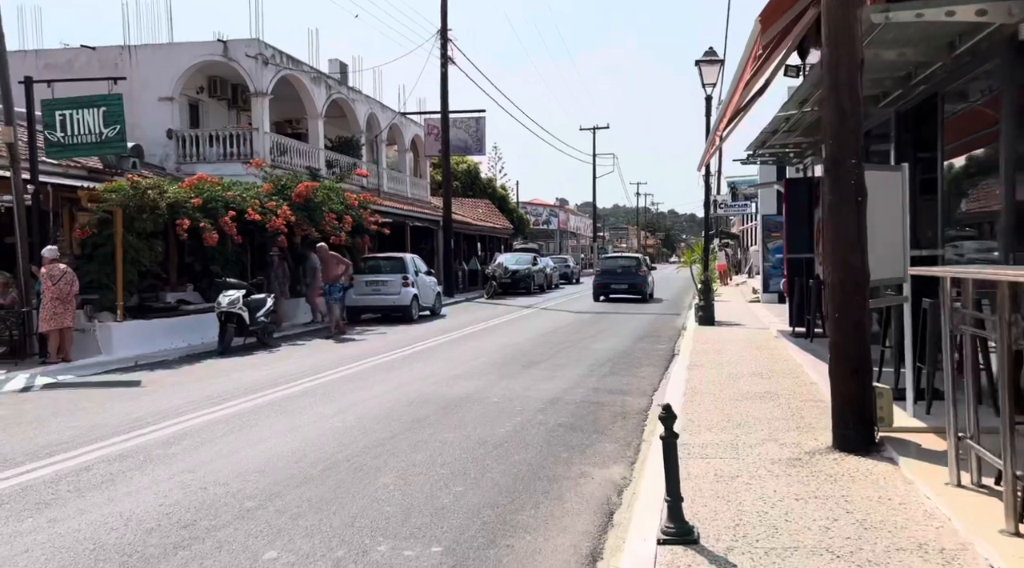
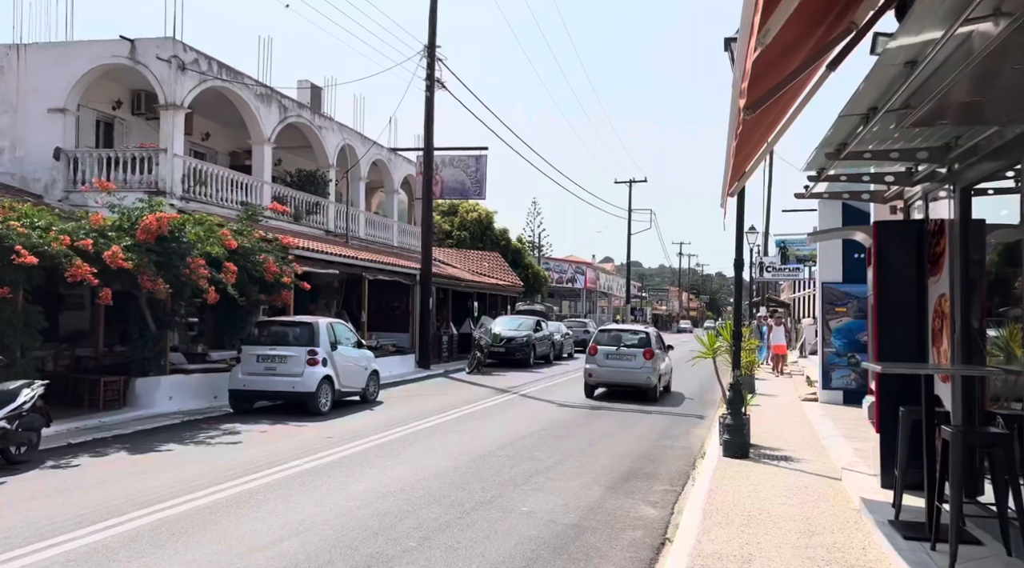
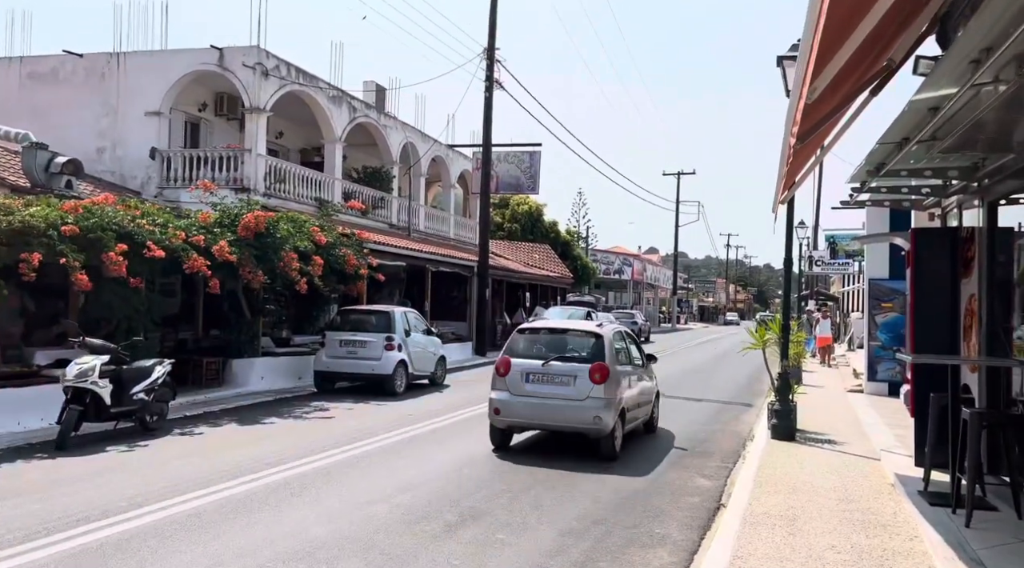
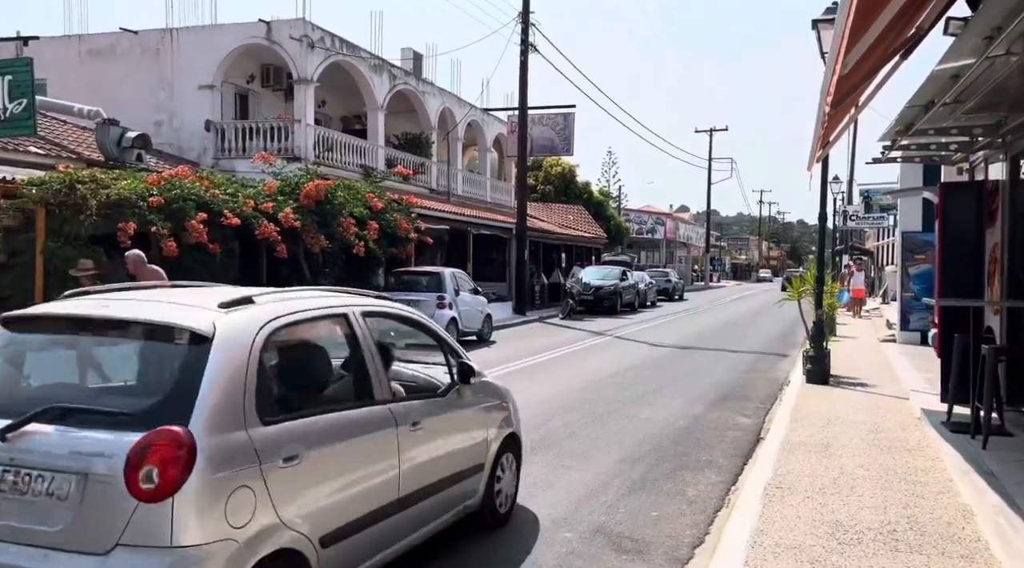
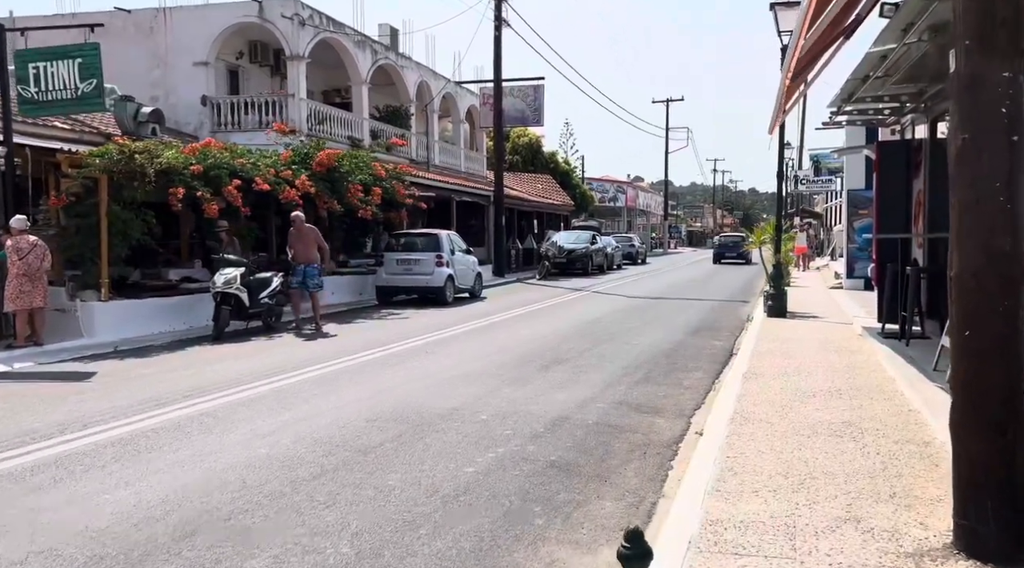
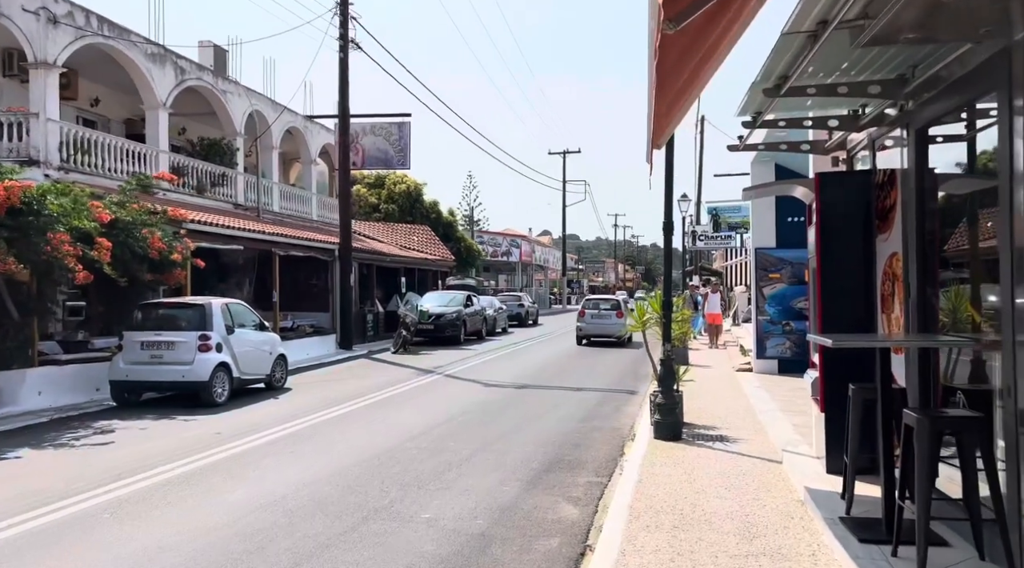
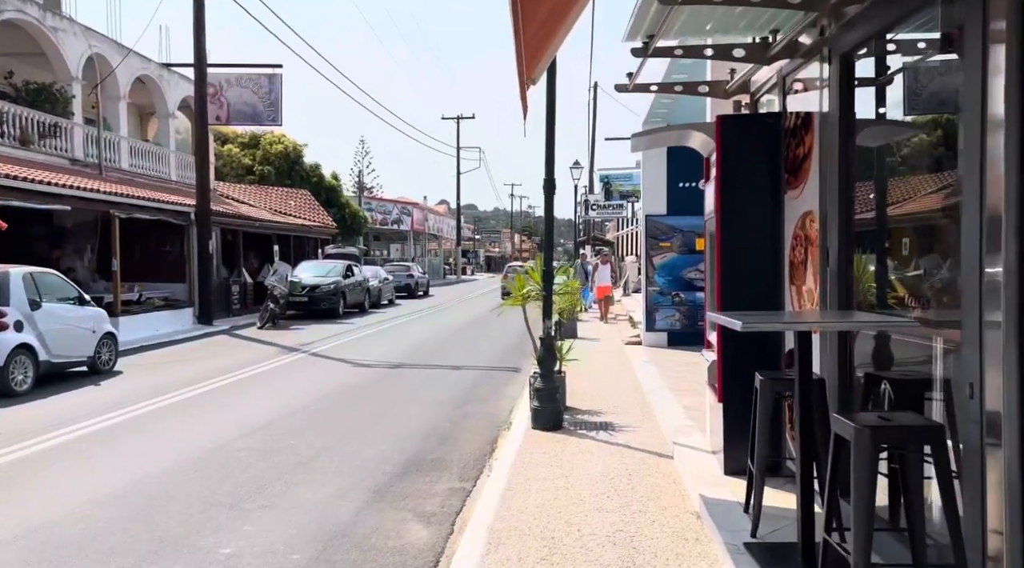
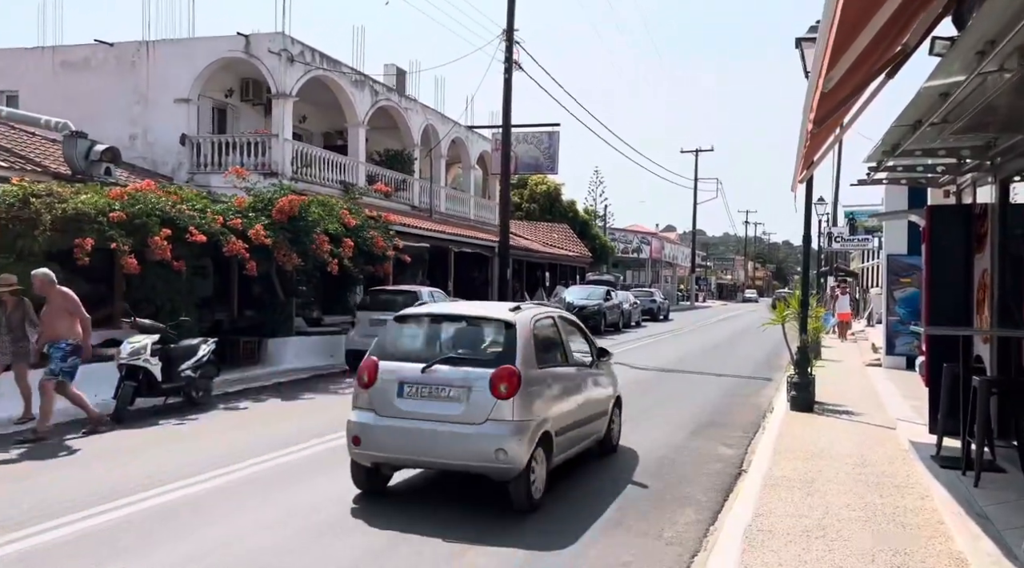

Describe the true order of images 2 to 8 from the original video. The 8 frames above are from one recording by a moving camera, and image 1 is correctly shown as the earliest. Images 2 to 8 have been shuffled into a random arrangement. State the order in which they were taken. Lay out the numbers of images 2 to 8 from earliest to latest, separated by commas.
5, 4, 8, 3, 2, 6, 7
